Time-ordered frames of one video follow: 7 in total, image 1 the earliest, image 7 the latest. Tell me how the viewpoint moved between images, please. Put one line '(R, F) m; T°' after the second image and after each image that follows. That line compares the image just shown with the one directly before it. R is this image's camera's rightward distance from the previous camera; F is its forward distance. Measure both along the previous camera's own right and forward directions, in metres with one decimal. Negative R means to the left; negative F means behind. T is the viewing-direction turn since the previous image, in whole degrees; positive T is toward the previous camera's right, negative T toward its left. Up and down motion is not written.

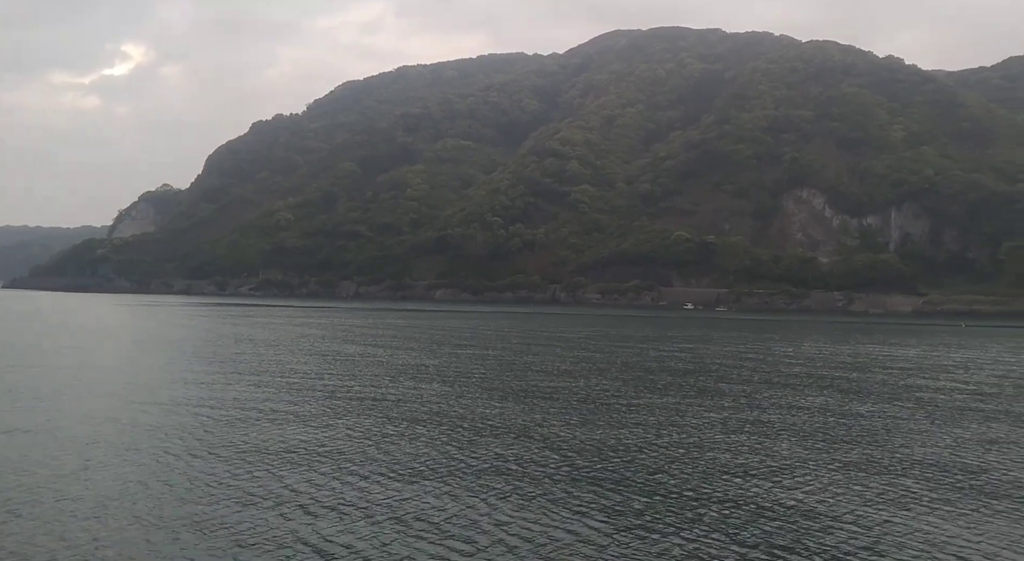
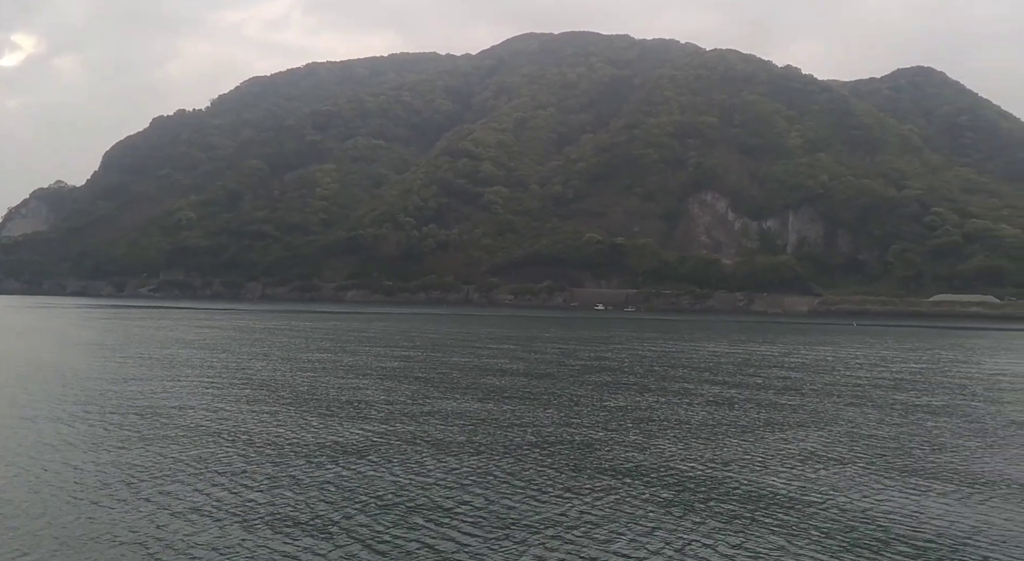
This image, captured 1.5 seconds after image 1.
(-0.4, -0.8) m; +6°
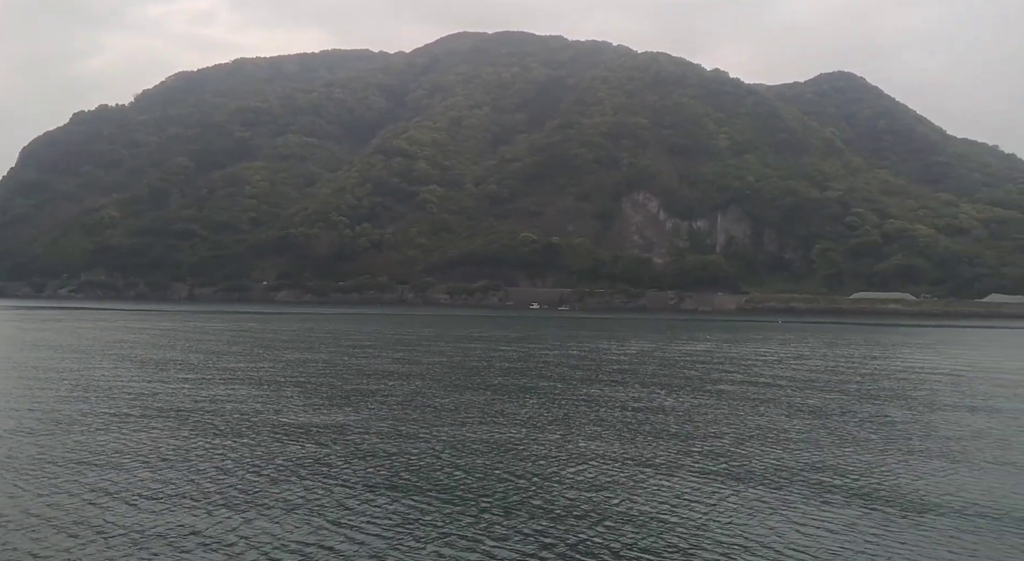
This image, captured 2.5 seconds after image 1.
(-0.1, -0.9) m; +4°
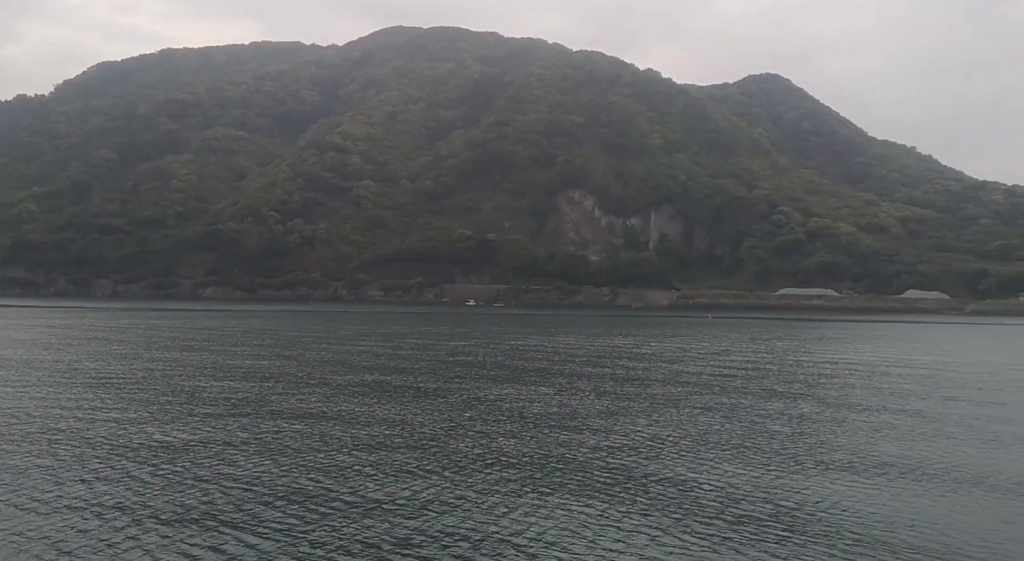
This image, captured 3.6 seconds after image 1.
(0.0, -0.4) m; +4°
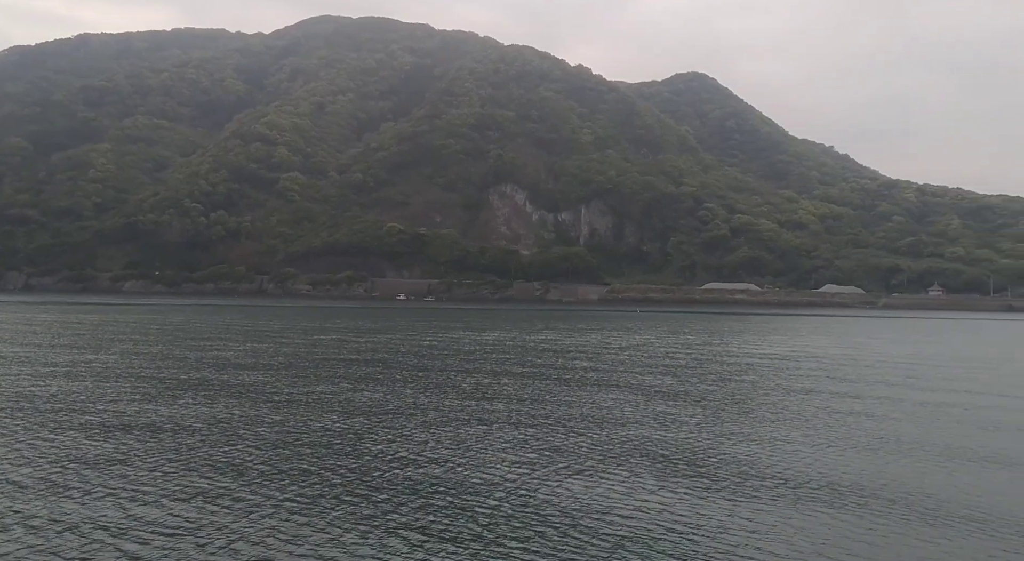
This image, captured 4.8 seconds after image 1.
(-0.2, -0.9) m; +5°
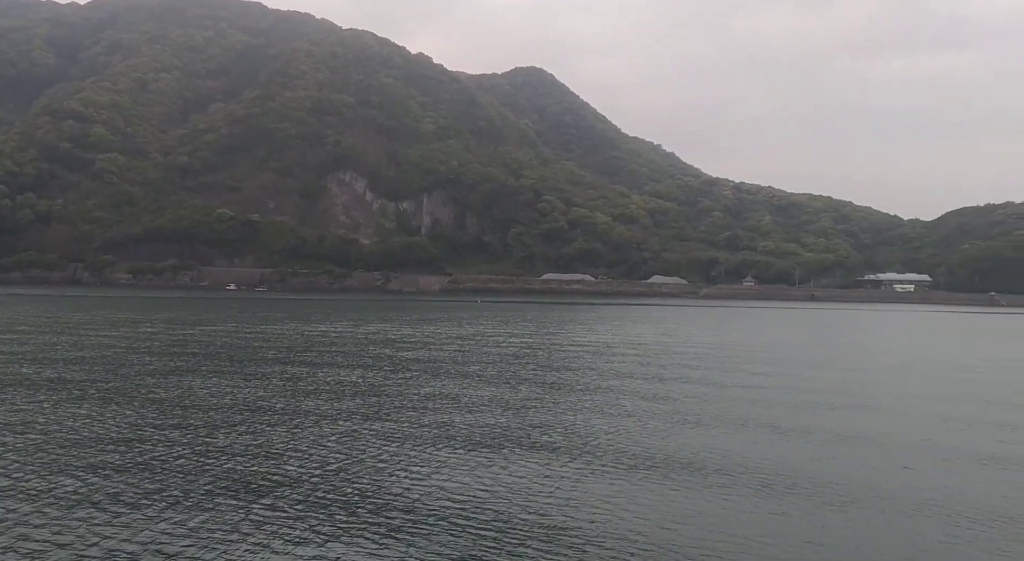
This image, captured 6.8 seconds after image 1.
(-0.3, -0.2) m; +11°
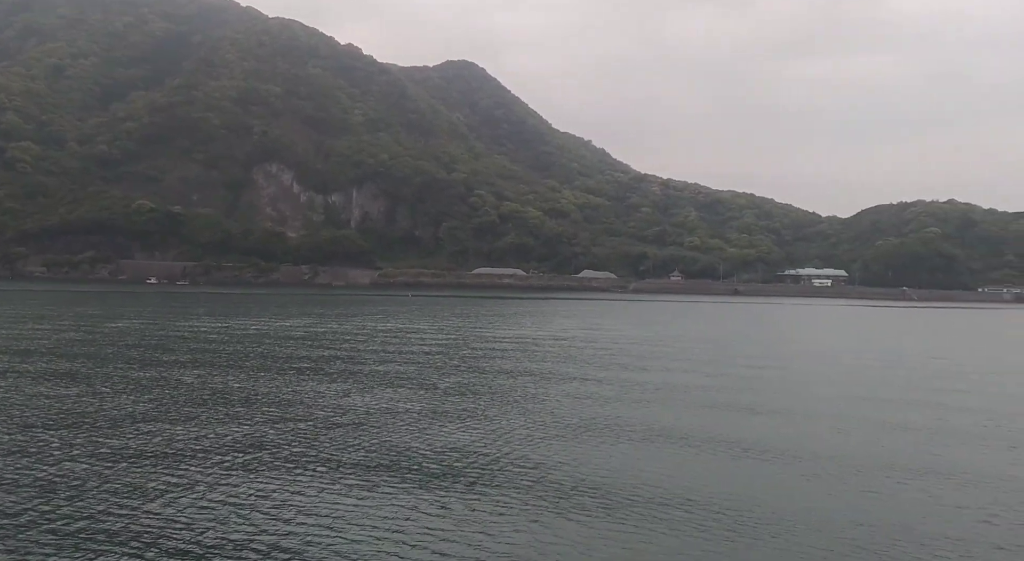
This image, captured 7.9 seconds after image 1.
(+0.1, -0.3) m; +5°
